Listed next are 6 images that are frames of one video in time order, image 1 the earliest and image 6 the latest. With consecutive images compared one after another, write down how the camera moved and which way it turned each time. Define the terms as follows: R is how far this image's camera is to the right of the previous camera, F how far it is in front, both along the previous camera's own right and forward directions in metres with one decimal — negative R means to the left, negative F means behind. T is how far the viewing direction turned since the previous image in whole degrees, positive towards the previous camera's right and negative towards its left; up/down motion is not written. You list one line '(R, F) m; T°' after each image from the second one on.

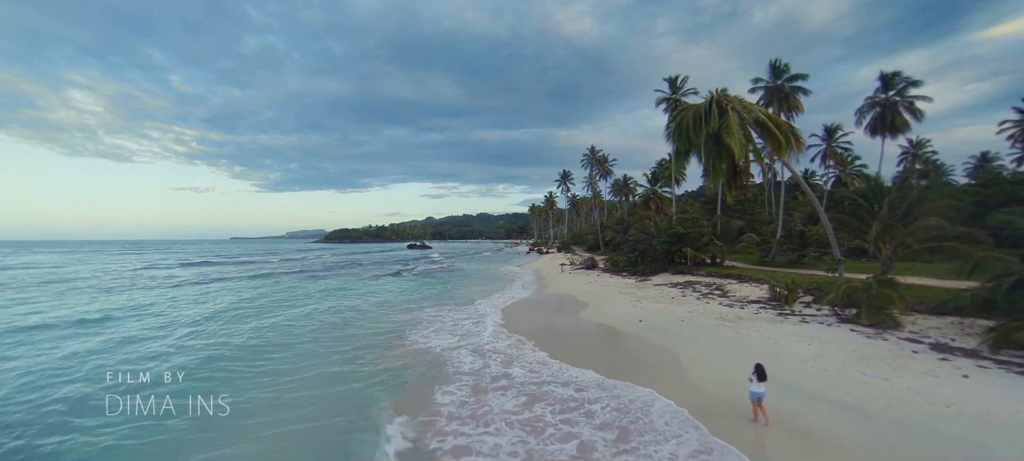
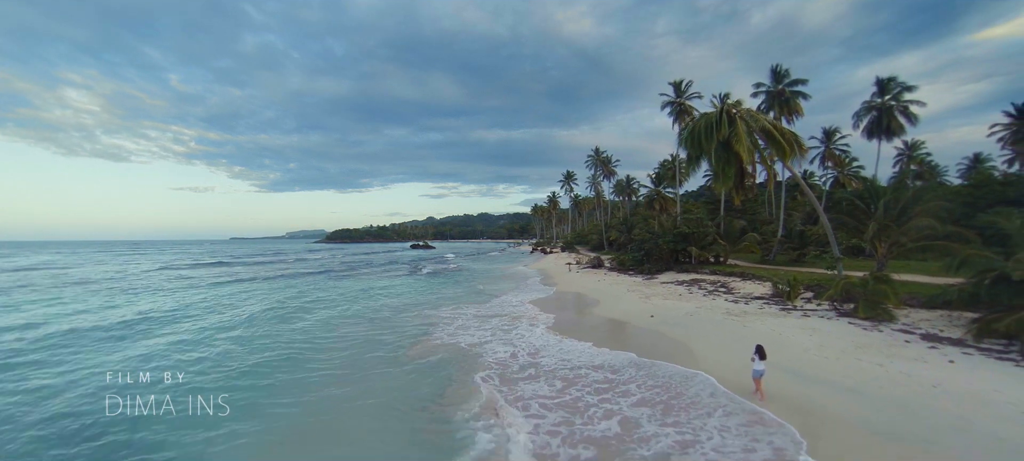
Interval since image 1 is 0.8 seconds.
(-0.6, -0.8) m; 0°
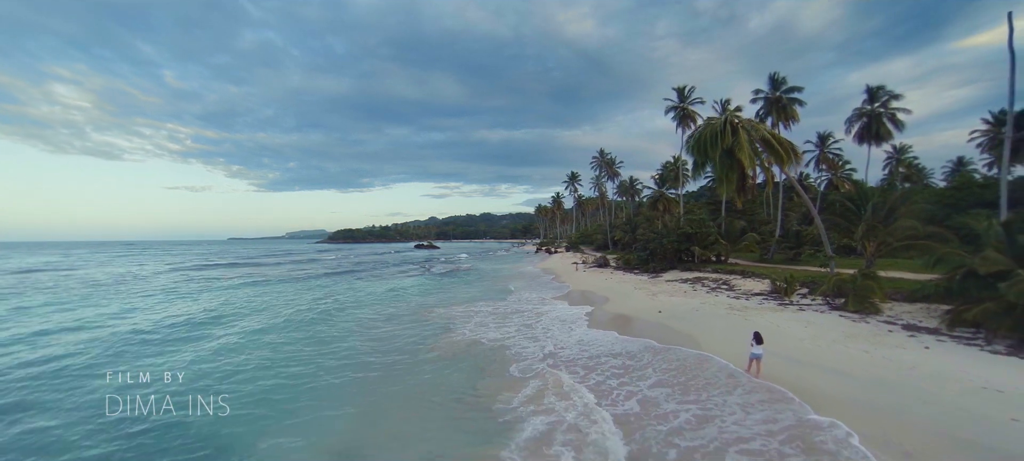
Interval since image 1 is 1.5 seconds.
(-0.6, -1.2) m; 0°
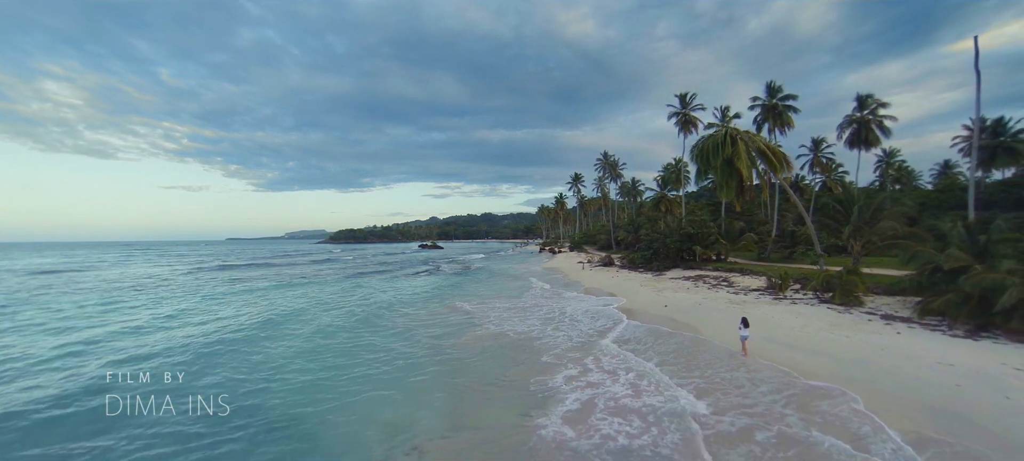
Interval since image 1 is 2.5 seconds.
(-0.7, -1.5) m; 0°
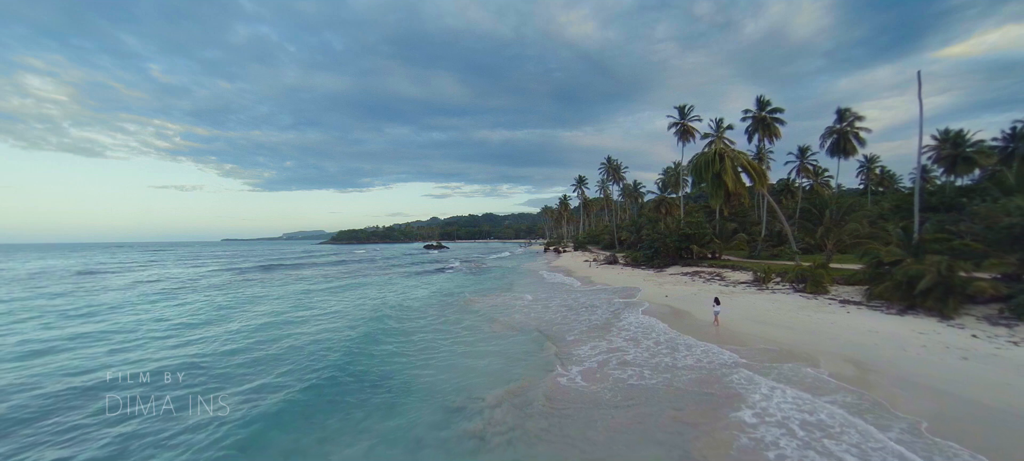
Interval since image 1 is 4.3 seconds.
(-1.1, -2.9) m; 0°
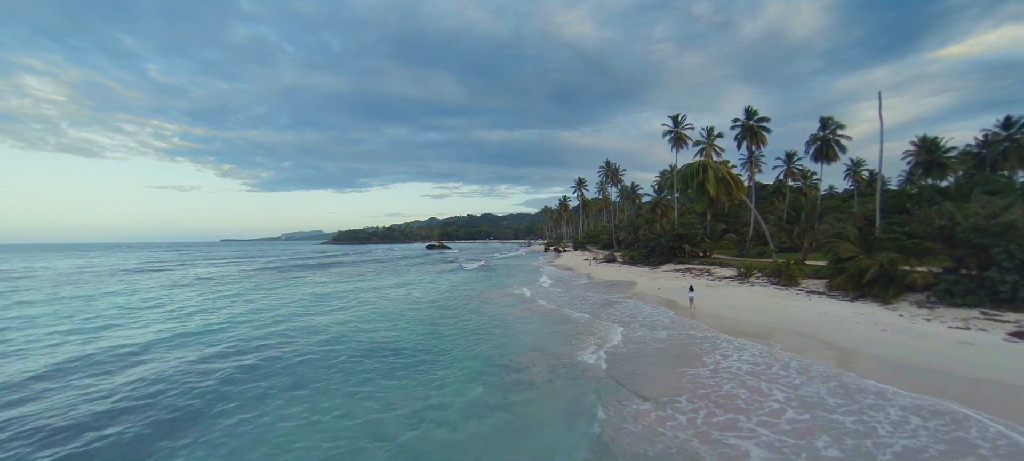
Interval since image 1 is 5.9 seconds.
(-0.5, -2.3) m; 0°
